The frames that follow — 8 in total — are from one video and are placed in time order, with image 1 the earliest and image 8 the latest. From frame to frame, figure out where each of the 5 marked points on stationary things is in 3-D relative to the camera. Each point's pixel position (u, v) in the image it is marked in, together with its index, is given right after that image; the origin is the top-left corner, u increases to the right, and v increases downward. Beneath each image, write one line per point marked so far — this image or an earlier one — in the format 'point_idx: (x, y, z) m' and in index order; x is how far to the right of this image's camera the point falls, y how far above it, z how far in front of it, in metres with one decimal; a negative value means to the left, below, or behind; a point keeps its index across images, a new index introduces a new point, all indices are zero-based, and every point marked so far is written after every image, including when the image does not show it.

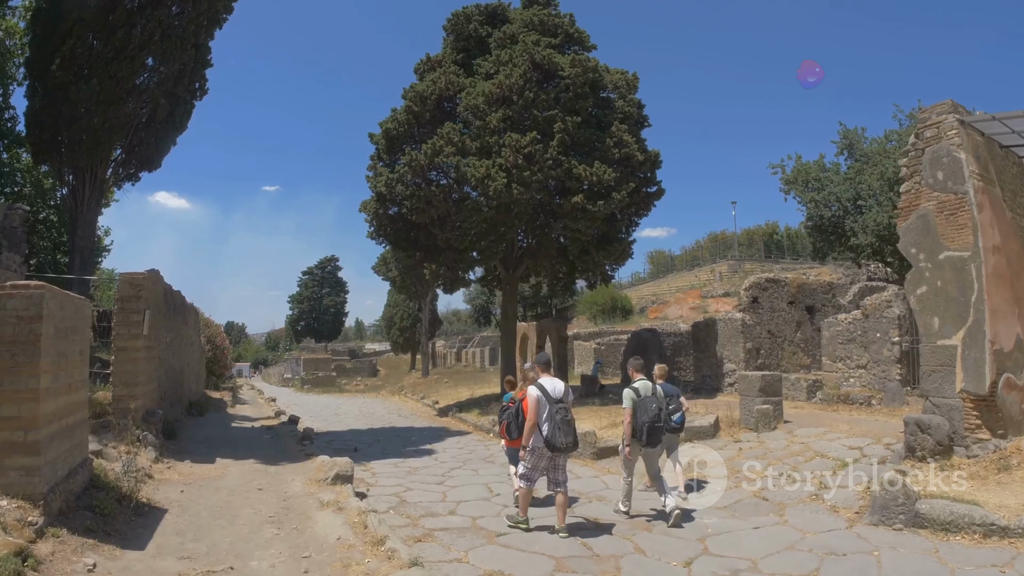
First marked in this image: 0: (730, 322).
0: (+6.9, -1.0, +19.9) m
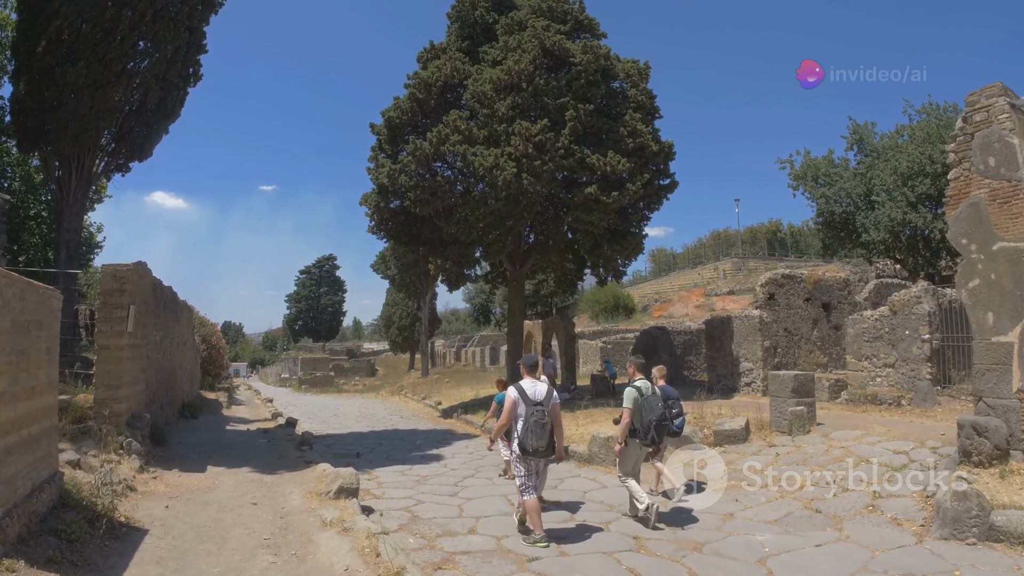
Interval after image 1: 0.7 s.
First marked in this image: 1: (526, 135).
0: (+7.1, -0.9, +19.1) m
1: (+0.4, +3.4, +14.7) m
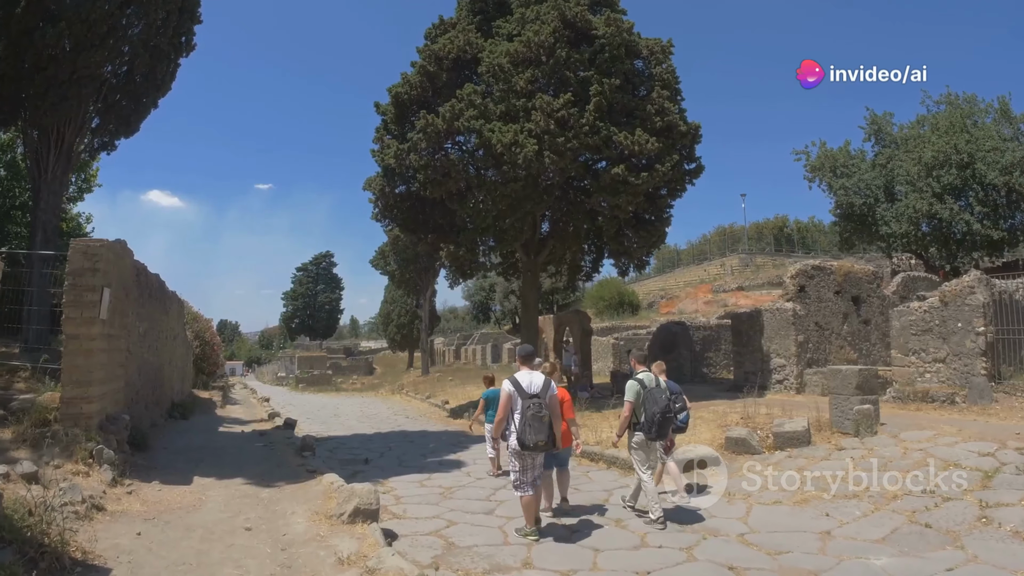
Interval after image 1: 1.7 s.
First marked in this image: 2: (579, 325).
0: (+7.4, -0.7, +18.0) m
1: (+0.8, +3.7, +13.5) m
2: (+2.0, -1.1, +18.8) m
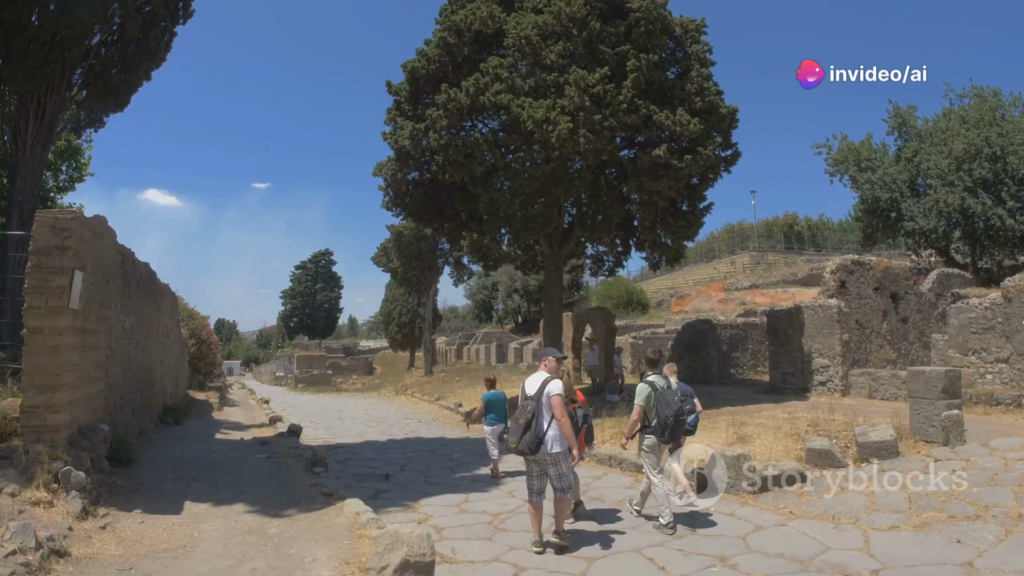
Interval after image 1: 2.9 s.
0: (+8.0, -0.5, +16.7) m
1: (+1.3, +3.8, +12.2) m
2: (+2.5, -1.0, +17.6) m
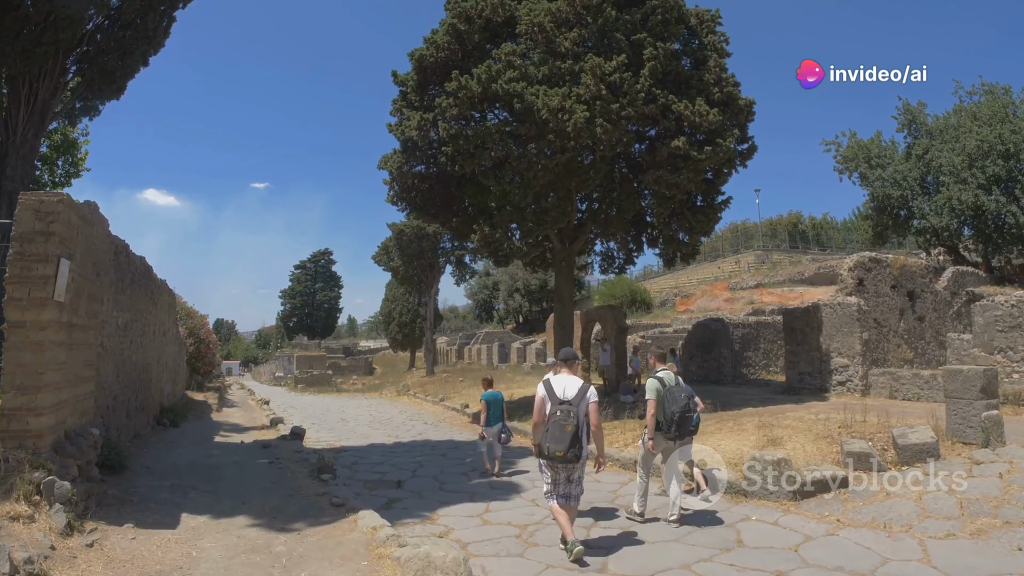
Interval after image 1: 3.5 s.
0: (+8.2, -0.5, +16.2) m
1: (+1.5, +3.9, +11.7) m
2: (+2.7, -0.9, +17.0) m
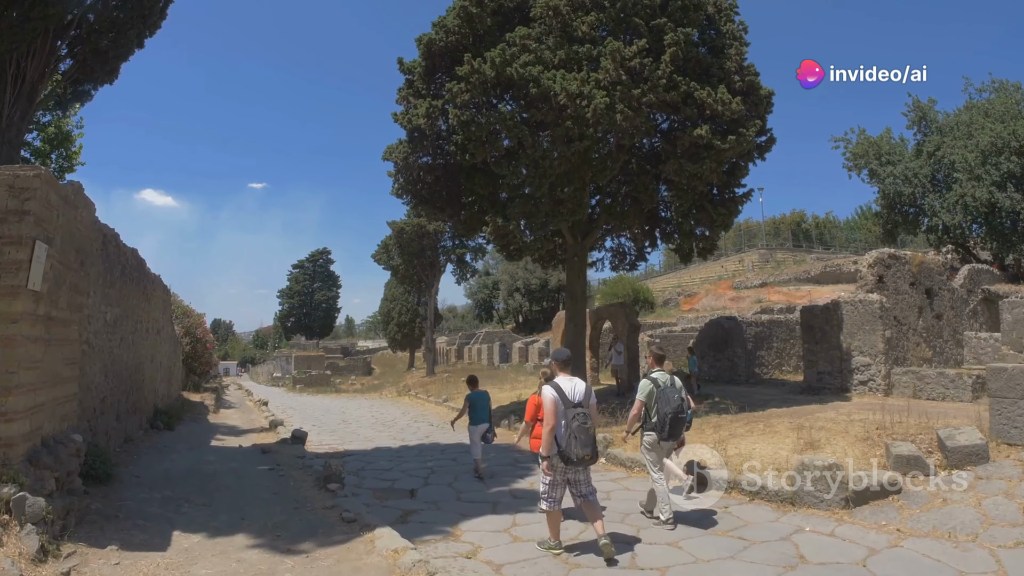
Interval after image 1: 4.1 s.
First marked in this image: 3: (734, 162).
0: (+8.4, -0.4, +15.6) m
1: (+1.8, +4.0, +11.1) m
2: (+2.9, -0.8, +16.5) m
3: (+4.3, +2.5, +12.9) m
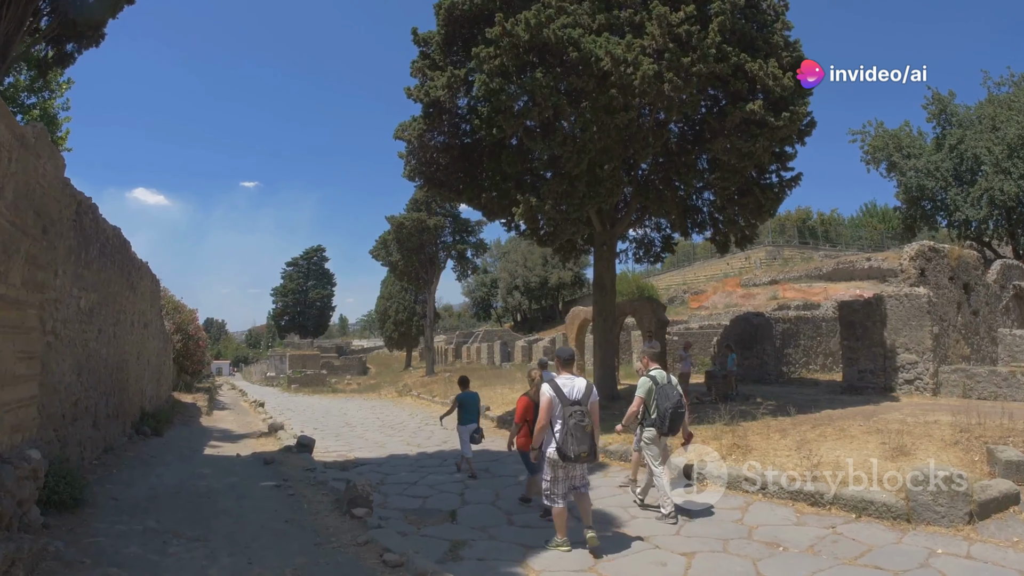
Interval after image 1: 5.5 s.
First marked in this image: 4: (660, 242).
0: (+8.9, -0.2, +14.5) m
1: (+2.3, +4.1, +9.9) m
2: (+3.4, -0.6, +15.3) m
3: (+4.8, +2.7, +11.7) m
4: (+3.8, +1.2, +16.6) m
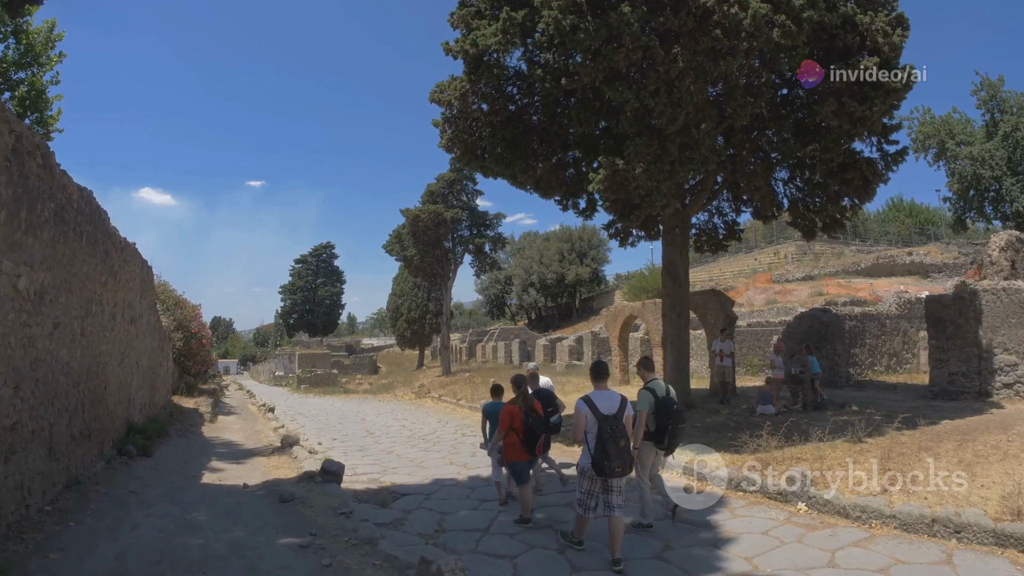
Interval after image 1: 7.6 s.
0: (+9.8, 0.0, +12.5) m
1: (+3.2, +4.3, +7.9) m
2: (+4.3, -0.4, +13.3) m
3: (+5.7, +2.9, +9.8) m
4: (+4.8, +1.3, +14.7) m
